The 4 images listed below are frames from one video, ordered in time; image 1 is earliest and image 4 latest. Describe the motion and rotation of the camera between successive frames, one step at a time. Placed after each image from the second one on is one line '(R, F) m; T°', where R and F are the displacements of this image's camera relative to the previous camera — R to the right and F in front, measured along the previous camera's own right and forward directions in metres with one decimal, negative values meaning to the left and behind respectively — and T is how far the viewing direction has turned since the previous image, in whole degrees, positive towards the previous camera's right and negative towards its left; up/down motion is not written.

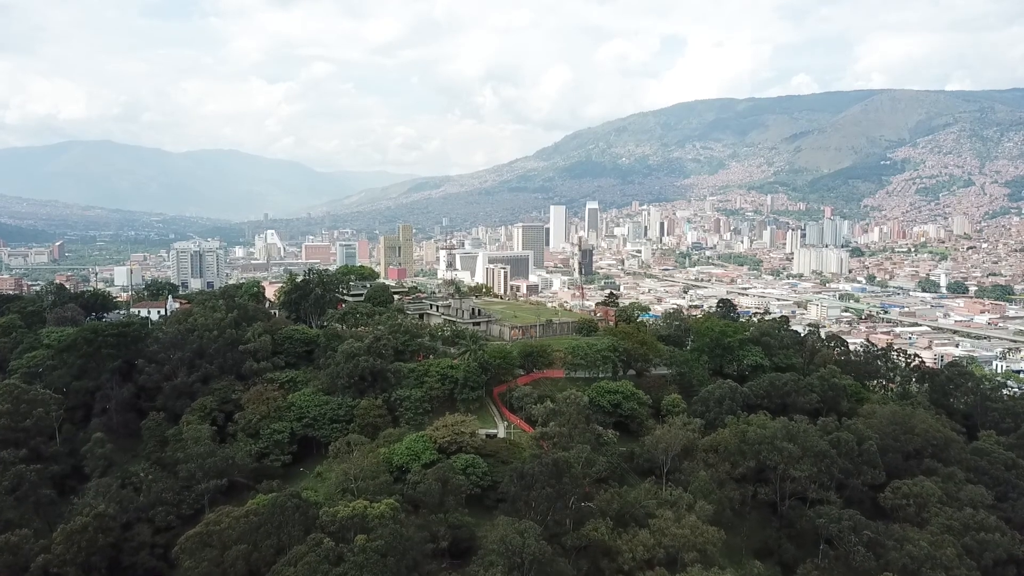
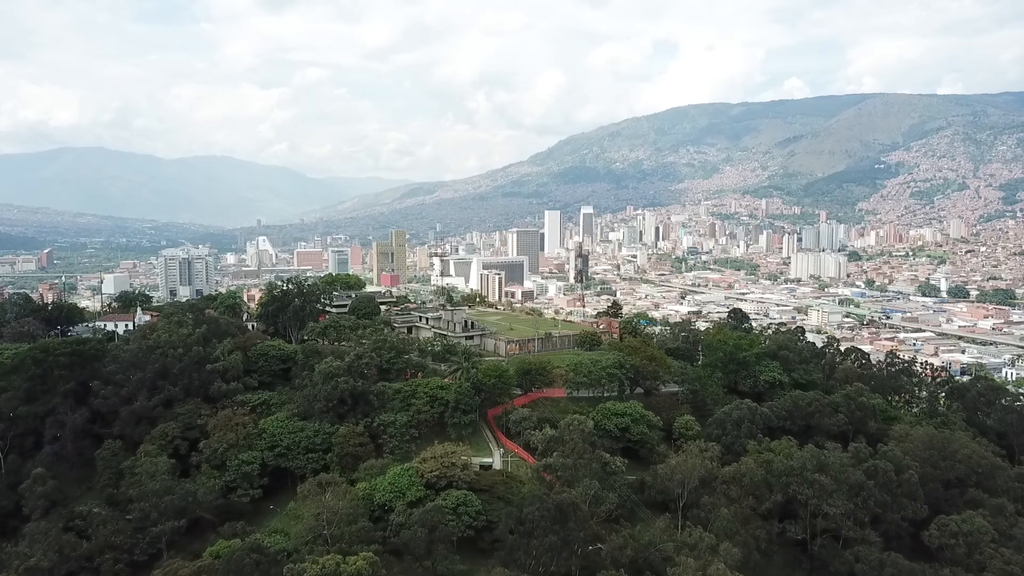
(-0.1, +2.5) m; 0°
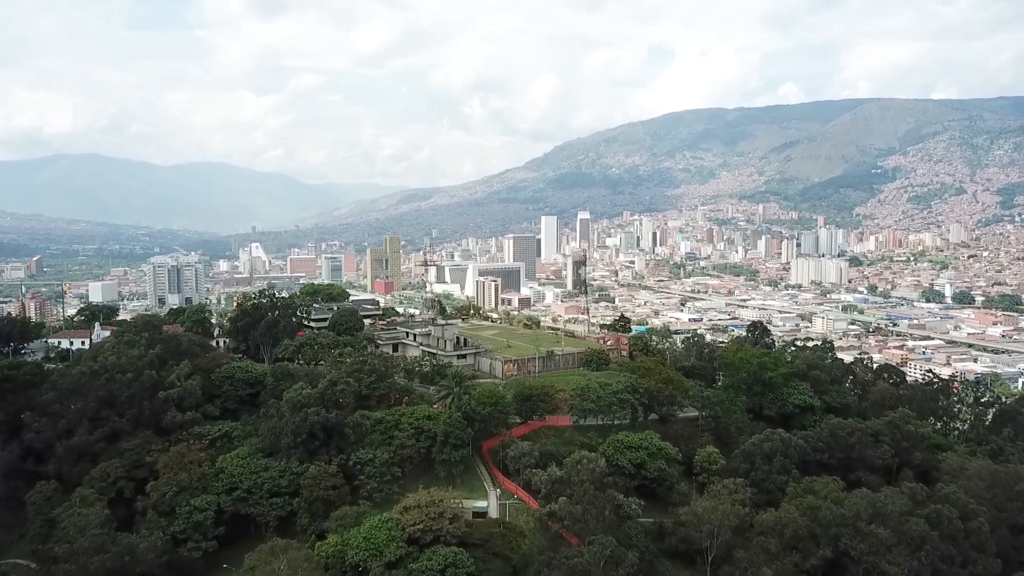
(0.0, +3.1) m; 0°
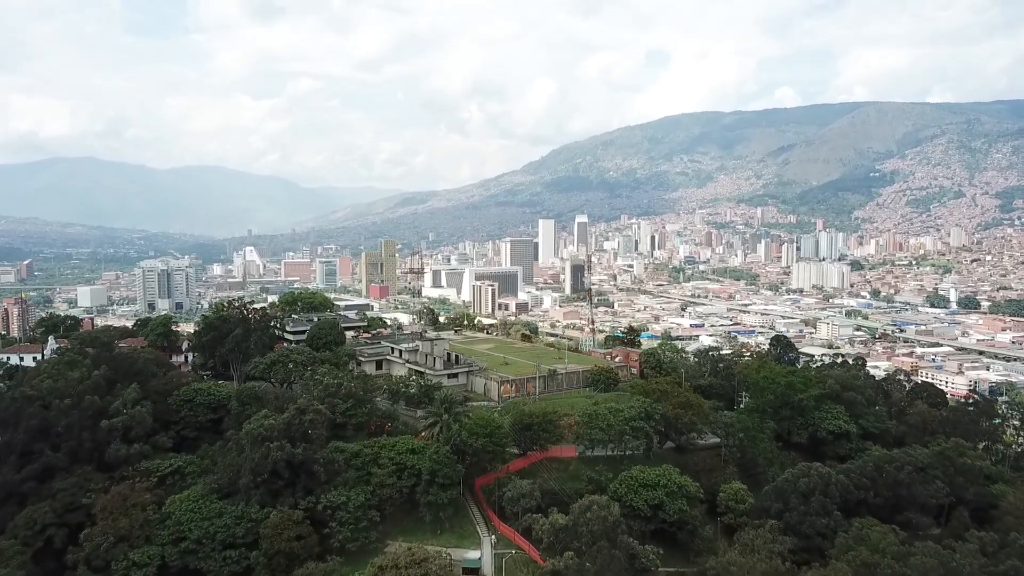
(0.0, +2.8) m; 0°
